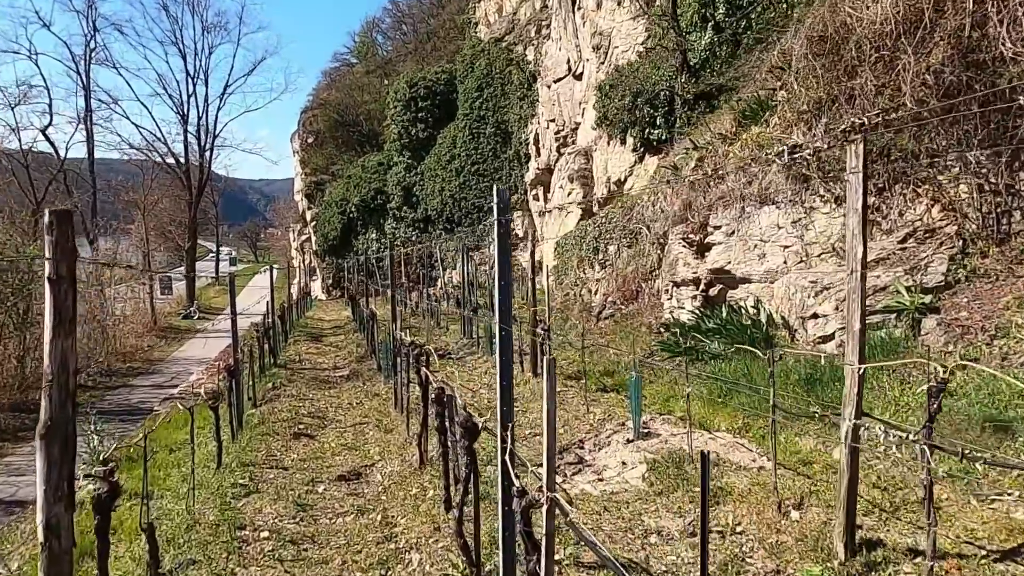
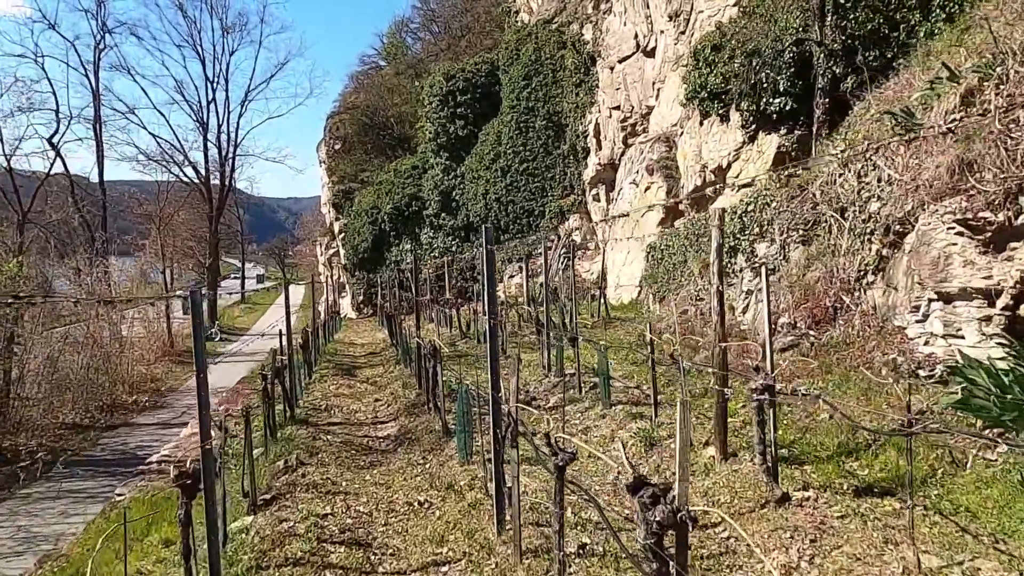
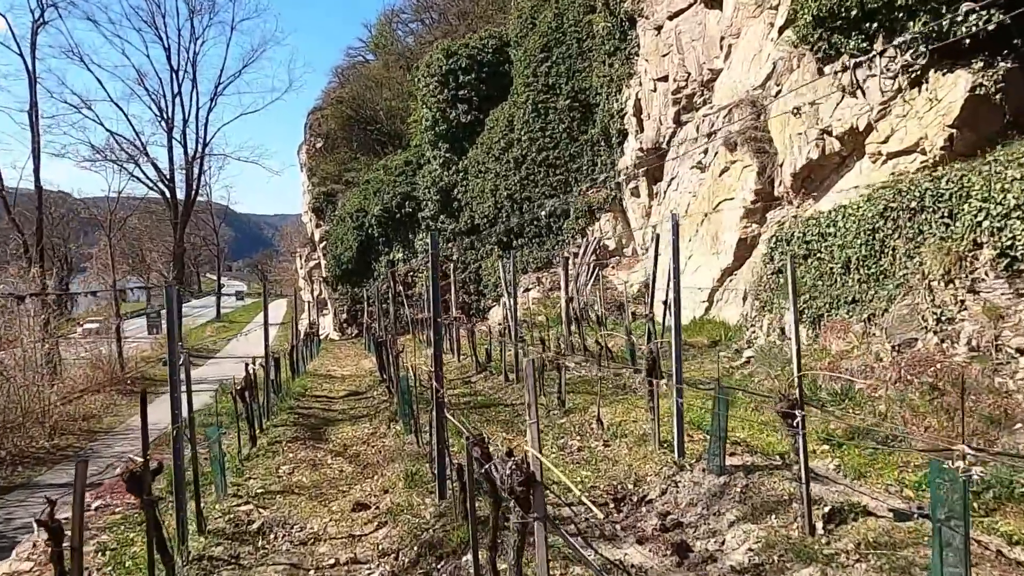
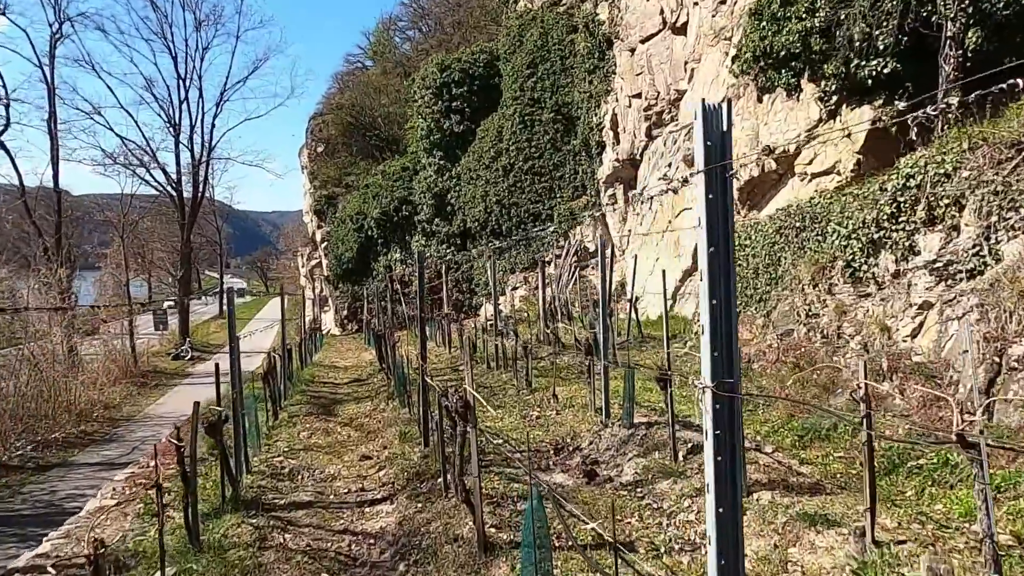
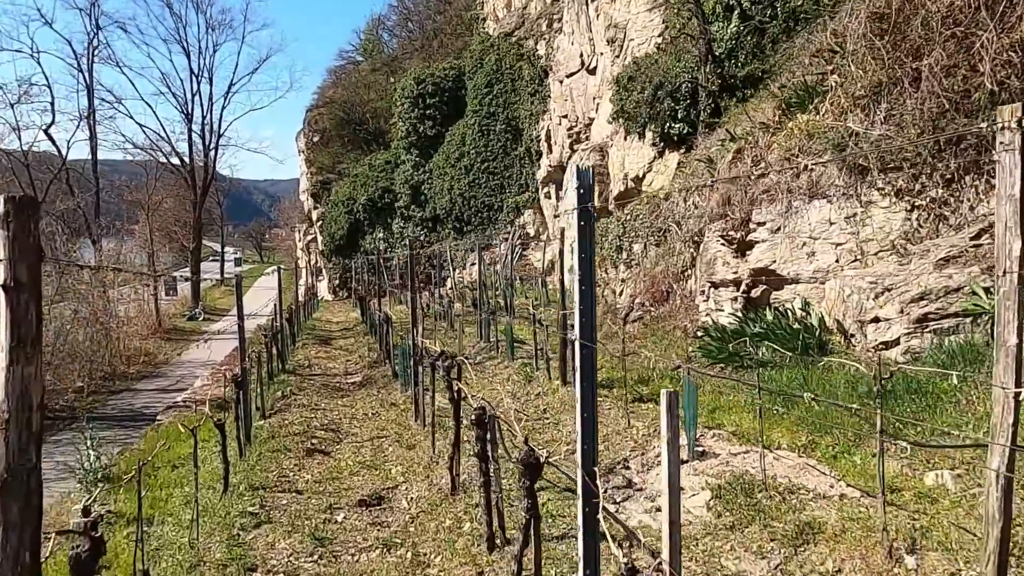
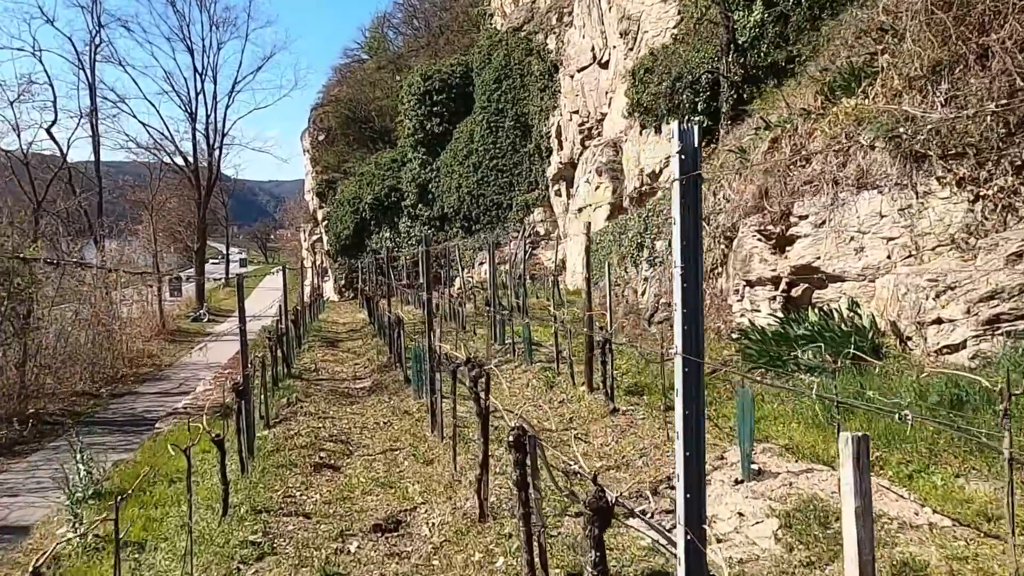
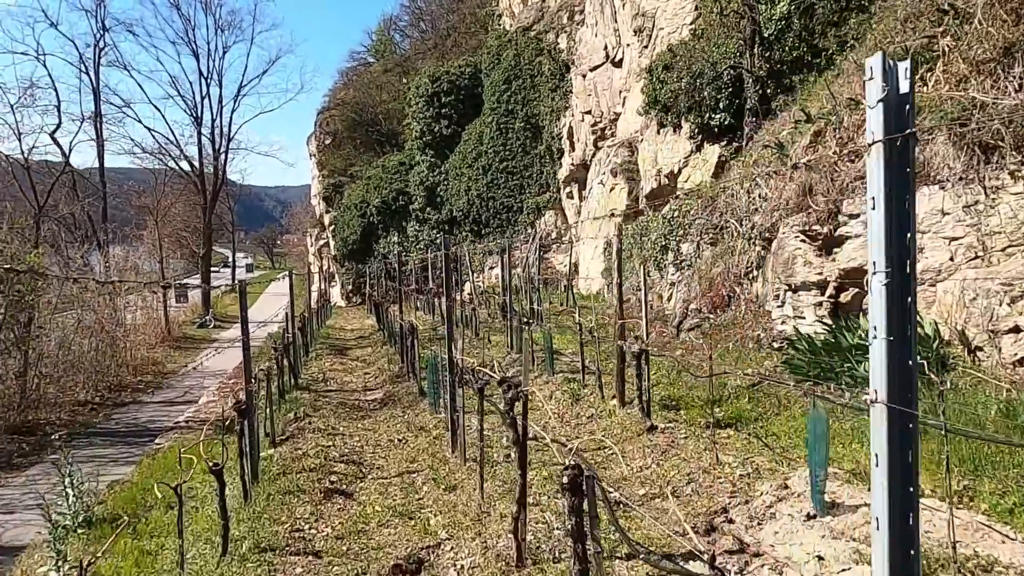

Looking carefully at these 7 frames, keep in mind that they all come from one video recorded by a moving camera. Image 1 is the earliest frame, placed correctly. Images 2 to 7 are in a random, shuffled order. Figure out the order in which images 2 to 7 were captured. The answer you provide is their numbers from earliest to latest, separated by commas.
5, 6, 7, 2, 4, 3
